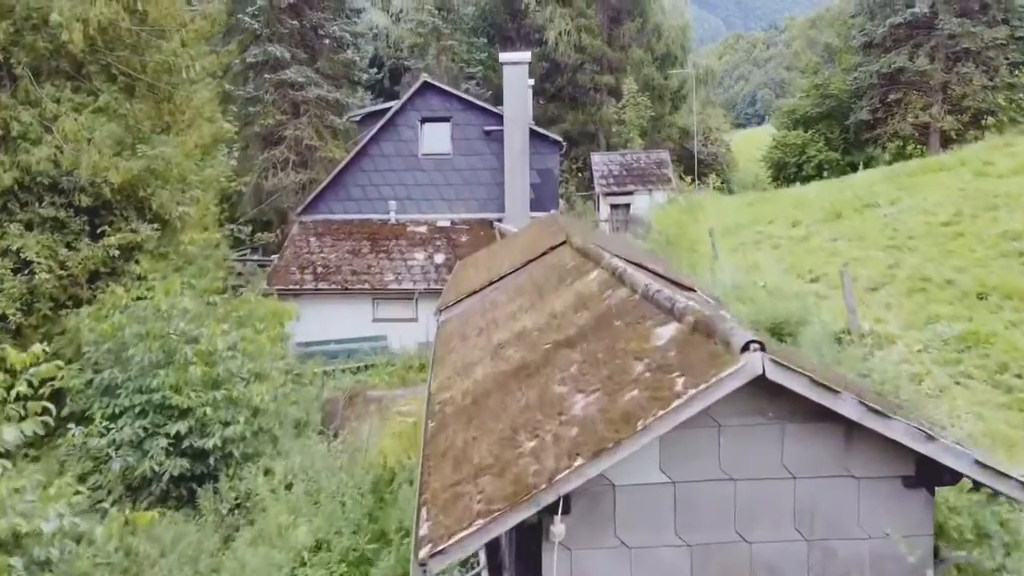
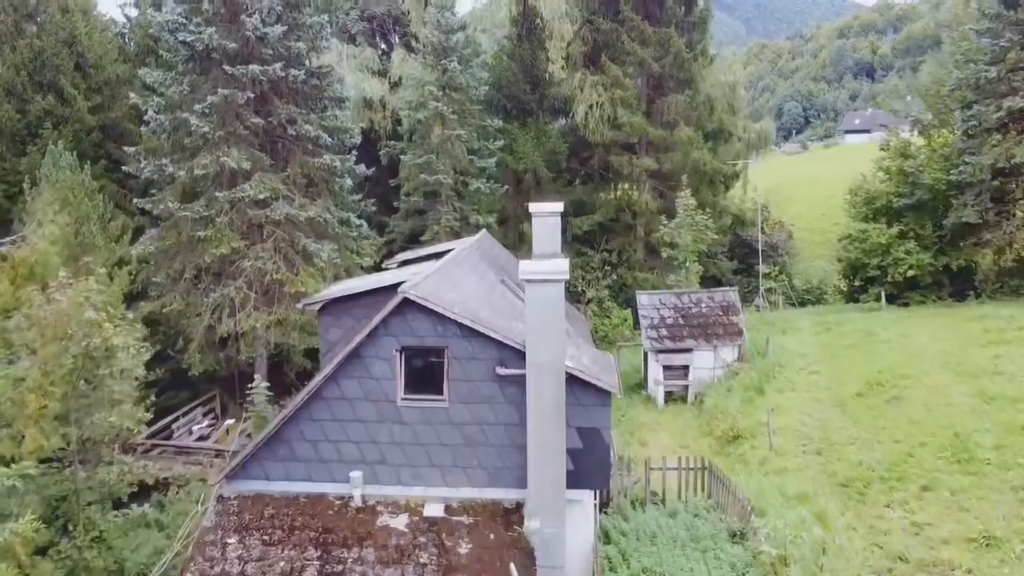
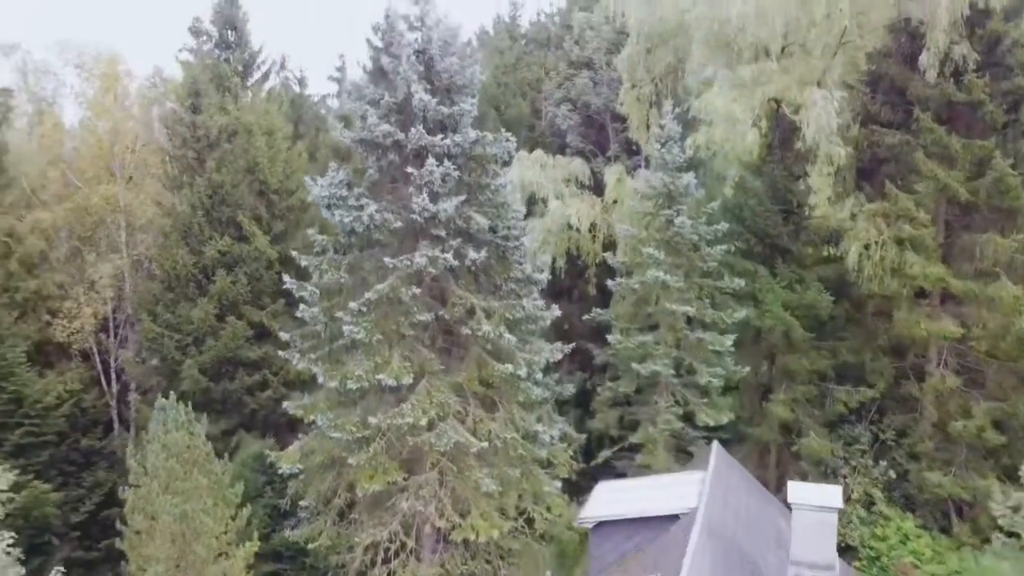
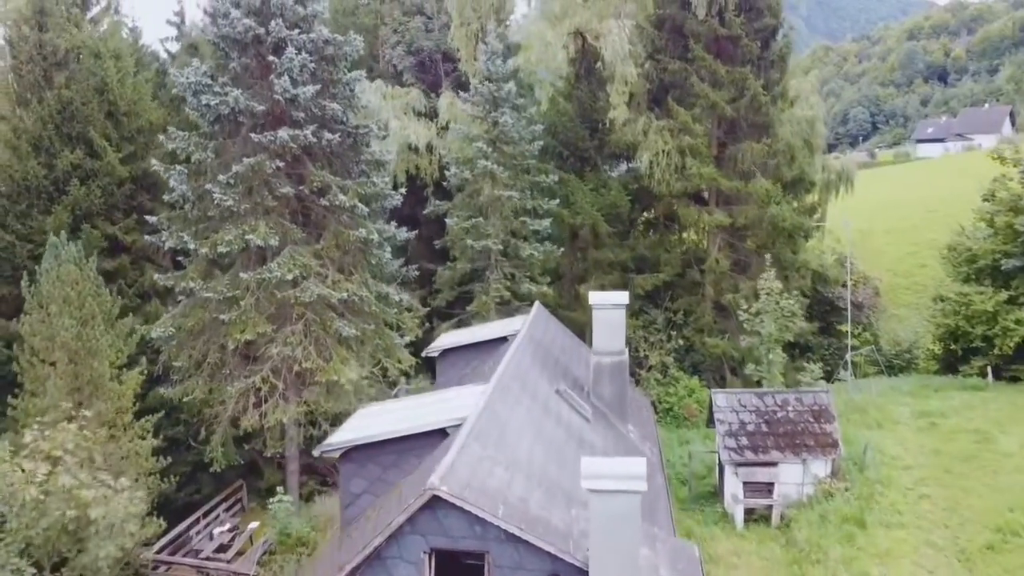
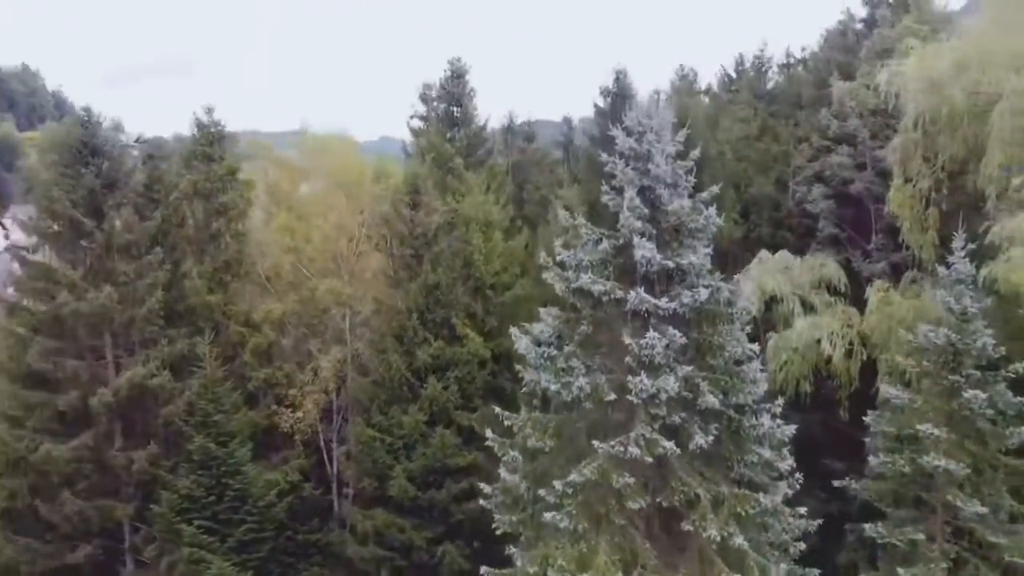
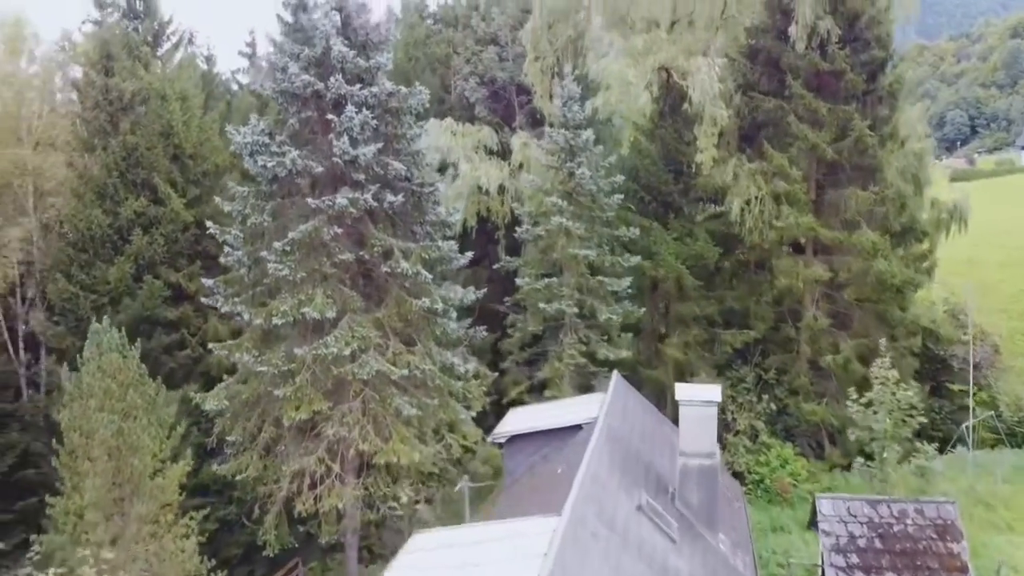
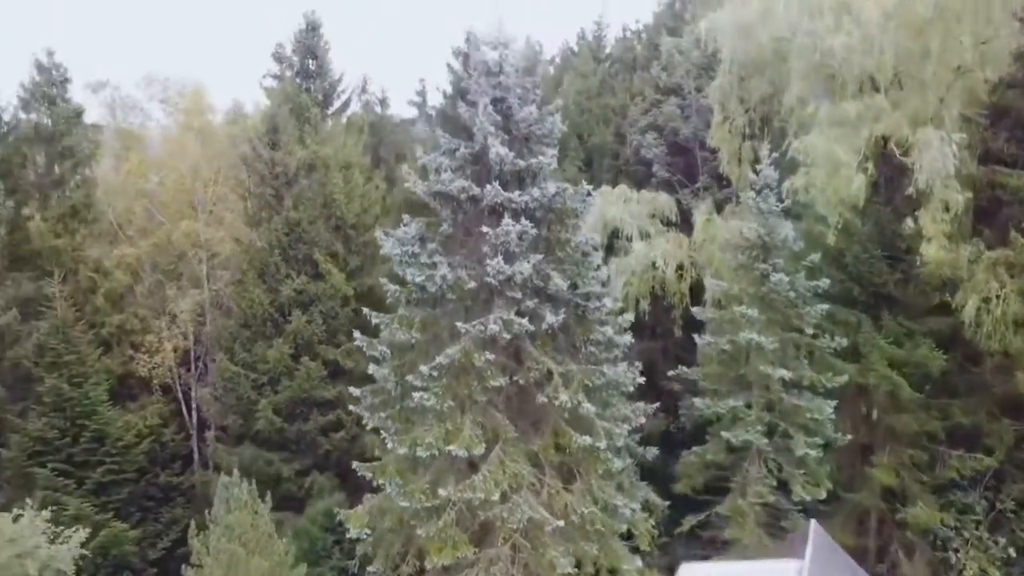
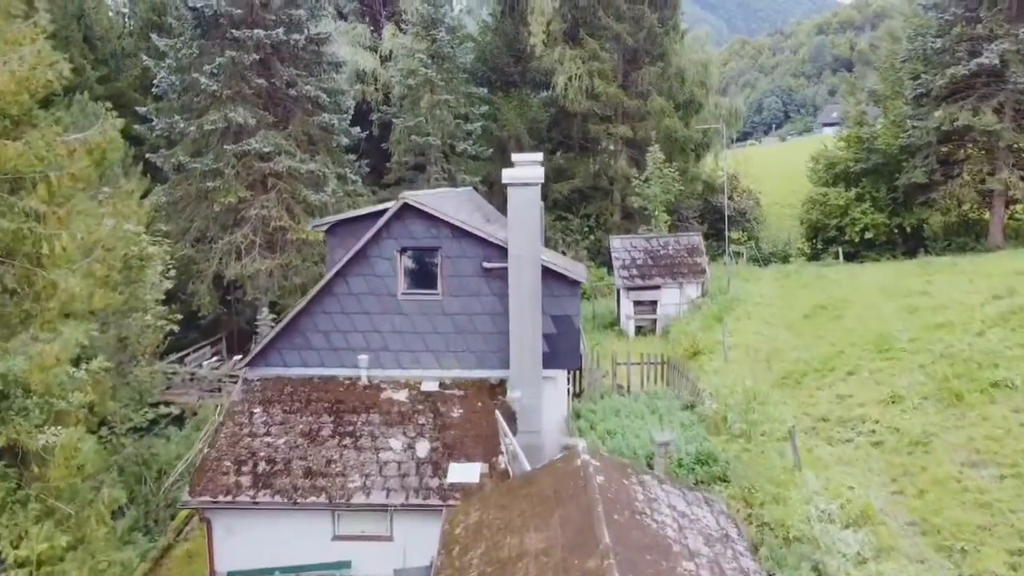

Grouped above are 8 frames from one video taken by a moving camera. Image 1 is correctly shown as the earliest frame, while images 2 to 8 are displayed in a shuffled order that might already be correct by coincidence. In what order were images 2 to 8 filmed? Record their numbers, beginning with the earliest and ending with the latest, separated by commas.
8, 2, 4, 6, 3, 7, 5
